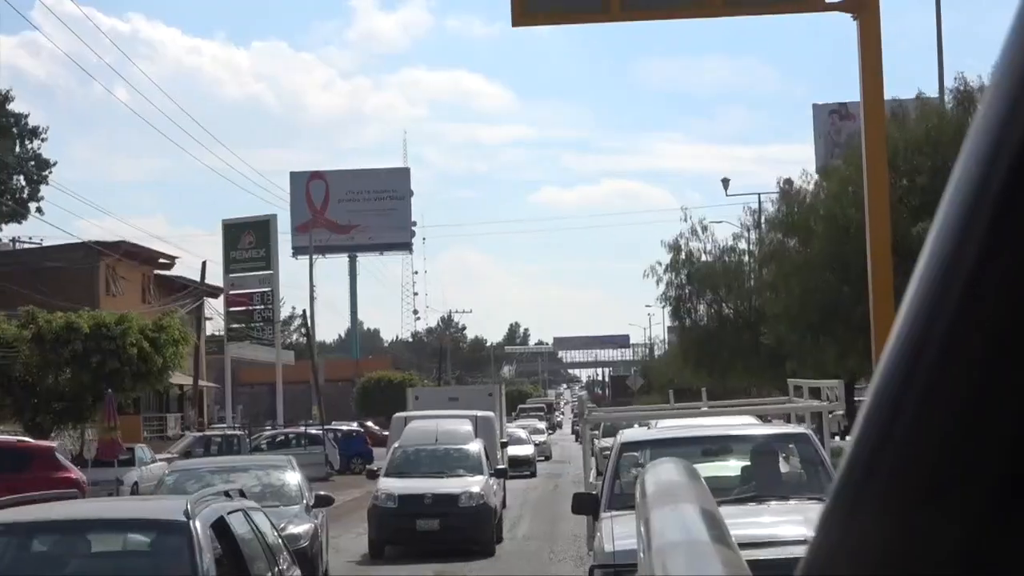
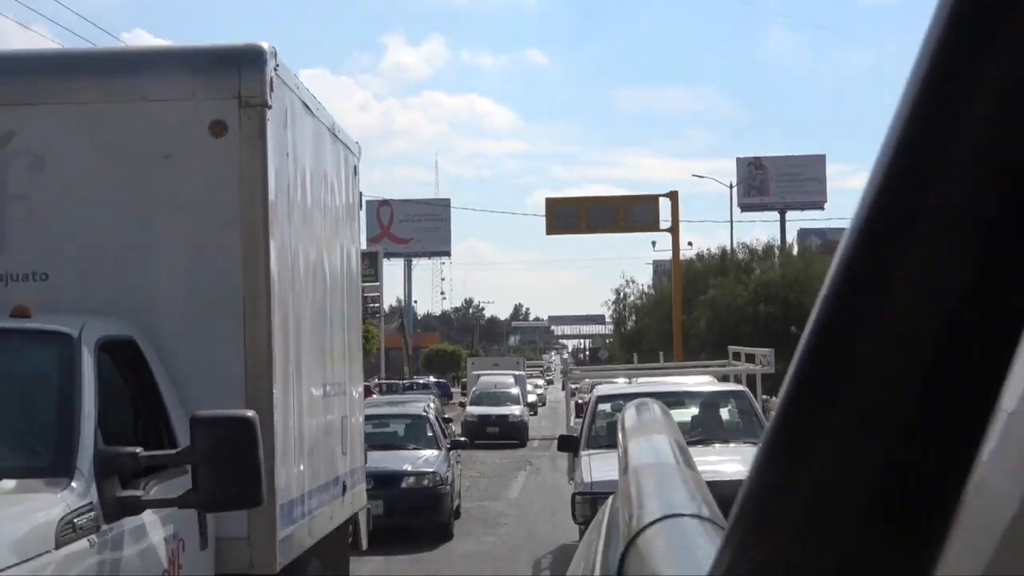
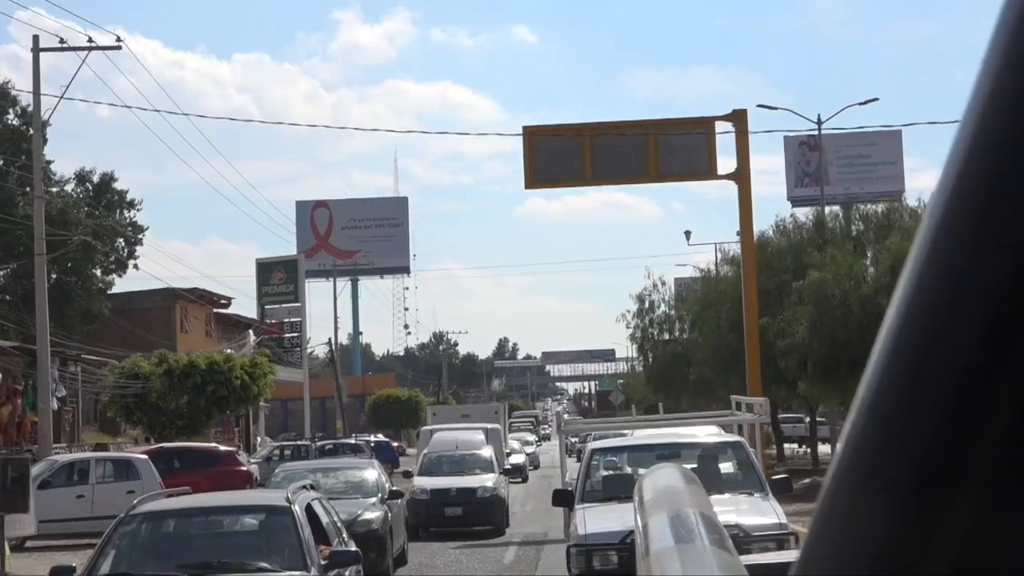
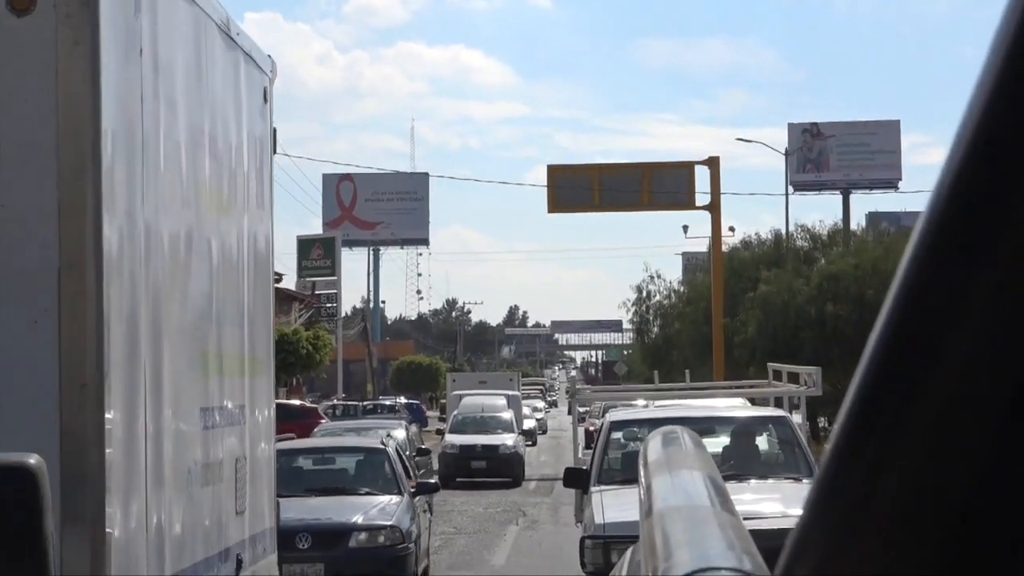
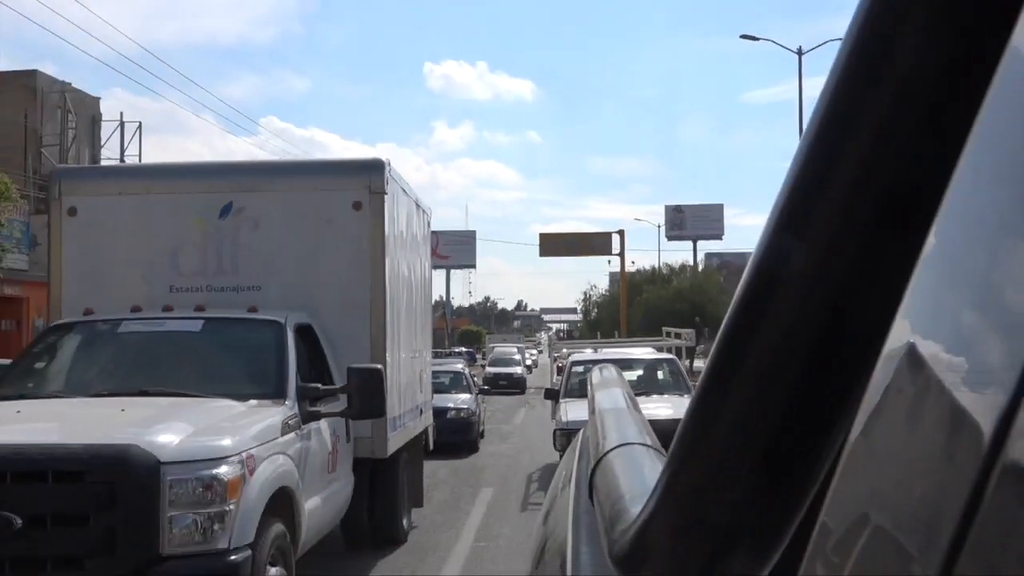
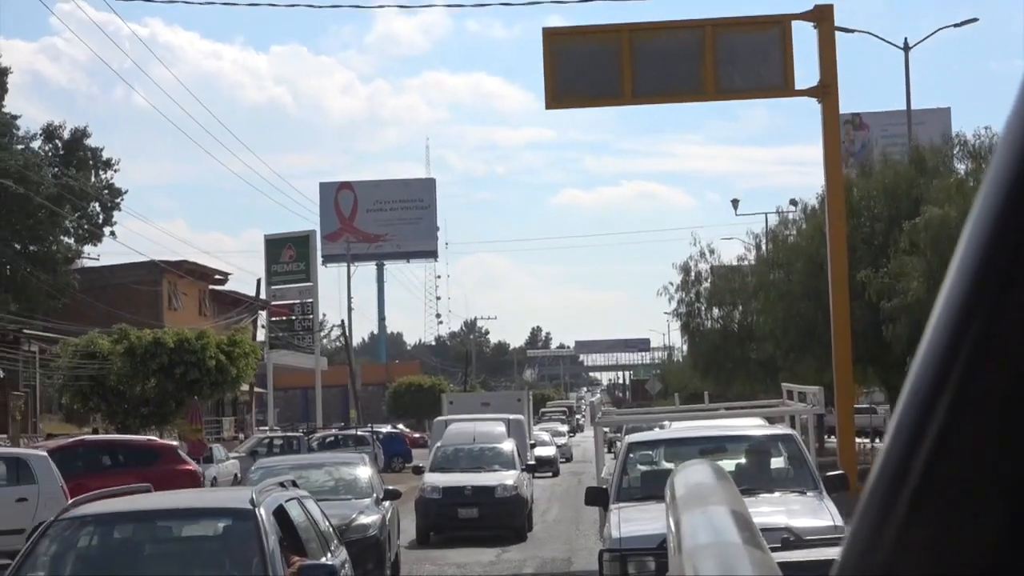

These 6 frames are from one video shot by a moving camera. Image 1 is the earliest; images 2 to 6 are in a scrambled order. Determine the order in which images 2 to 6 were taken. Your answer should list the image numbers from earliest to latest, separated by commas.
6, 3, 4, 2, 5
